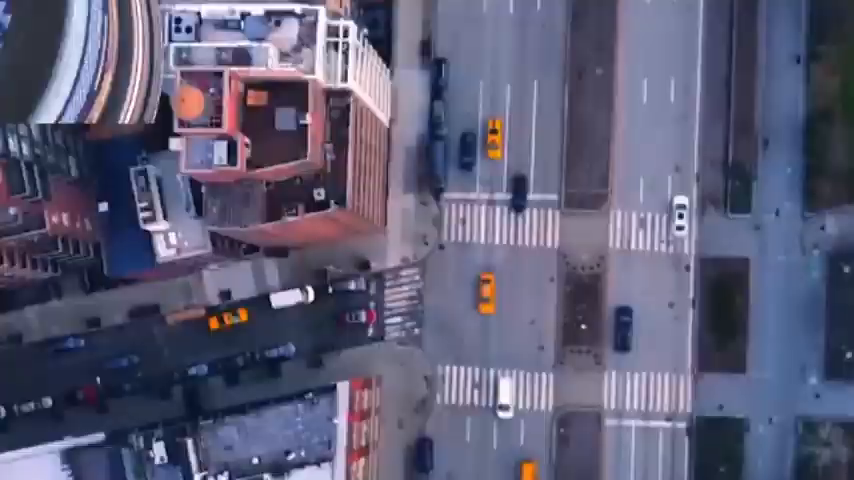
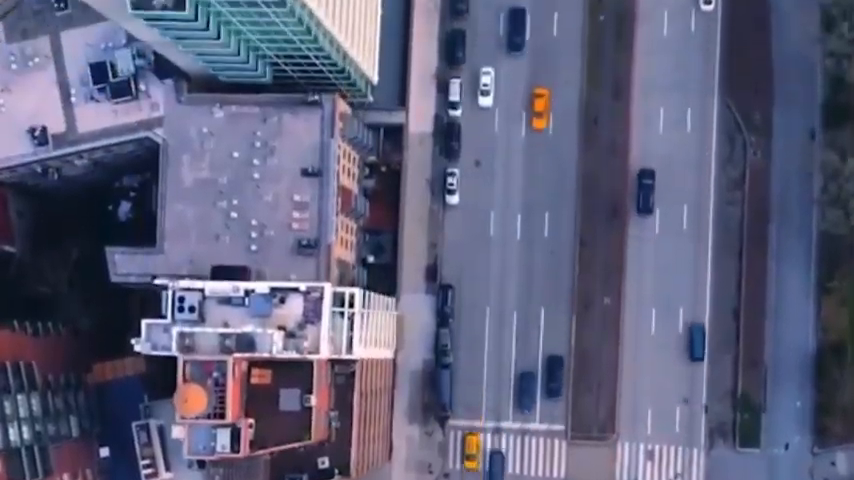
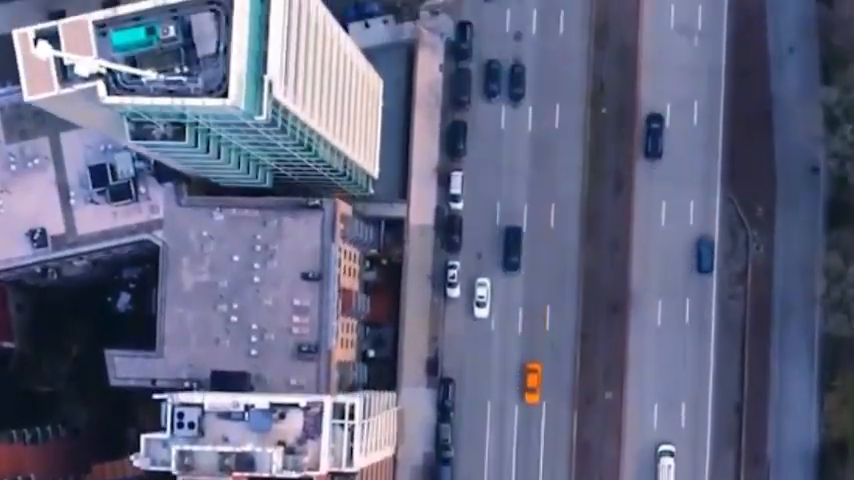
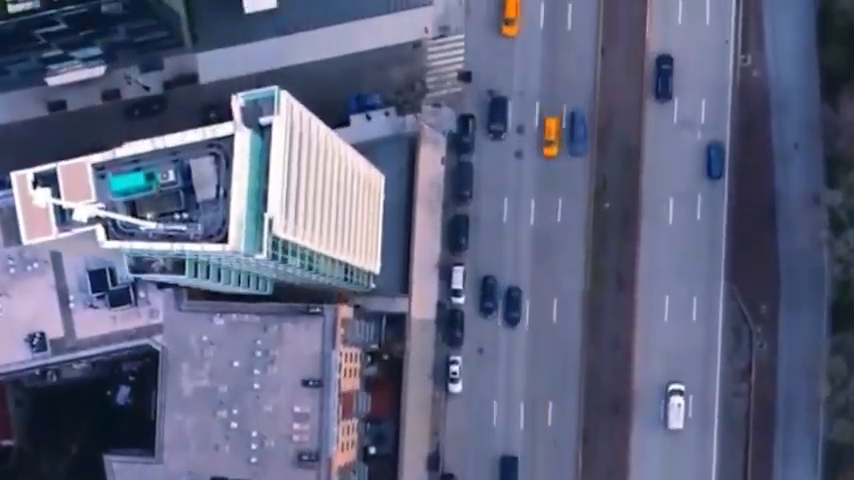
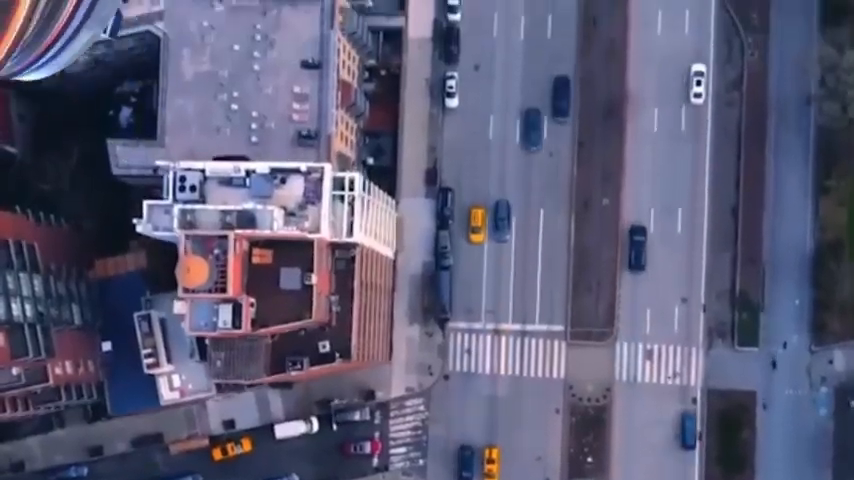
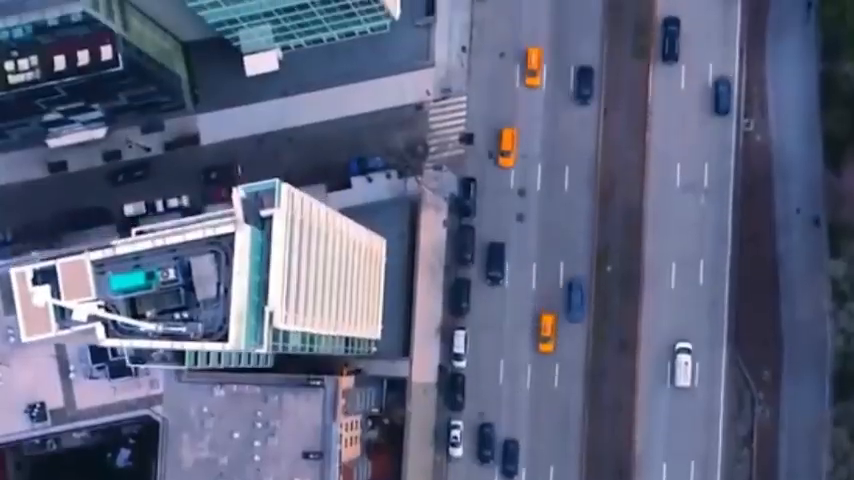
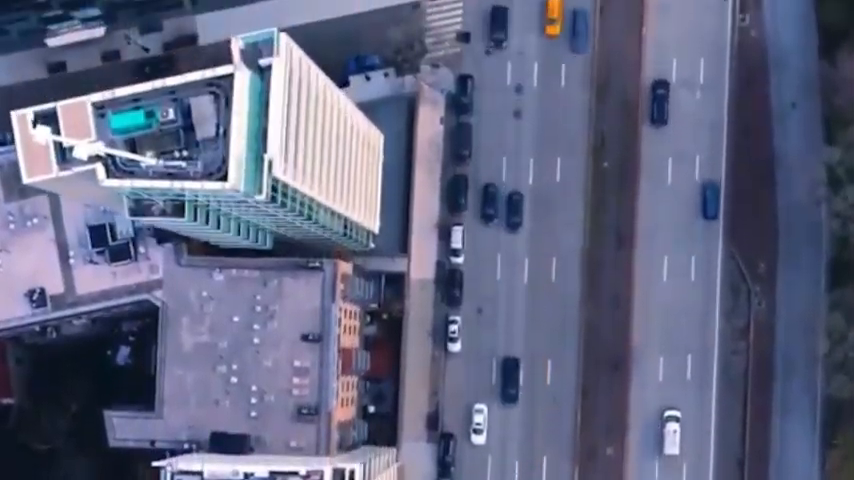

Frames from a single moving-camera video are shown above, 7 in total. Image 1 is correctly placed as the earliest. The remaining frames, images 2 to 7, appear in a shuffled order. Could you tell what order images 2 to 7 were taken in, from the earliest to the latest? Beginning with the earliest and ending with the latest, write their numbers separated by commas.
5, 2, 3, 7, 4, 6
